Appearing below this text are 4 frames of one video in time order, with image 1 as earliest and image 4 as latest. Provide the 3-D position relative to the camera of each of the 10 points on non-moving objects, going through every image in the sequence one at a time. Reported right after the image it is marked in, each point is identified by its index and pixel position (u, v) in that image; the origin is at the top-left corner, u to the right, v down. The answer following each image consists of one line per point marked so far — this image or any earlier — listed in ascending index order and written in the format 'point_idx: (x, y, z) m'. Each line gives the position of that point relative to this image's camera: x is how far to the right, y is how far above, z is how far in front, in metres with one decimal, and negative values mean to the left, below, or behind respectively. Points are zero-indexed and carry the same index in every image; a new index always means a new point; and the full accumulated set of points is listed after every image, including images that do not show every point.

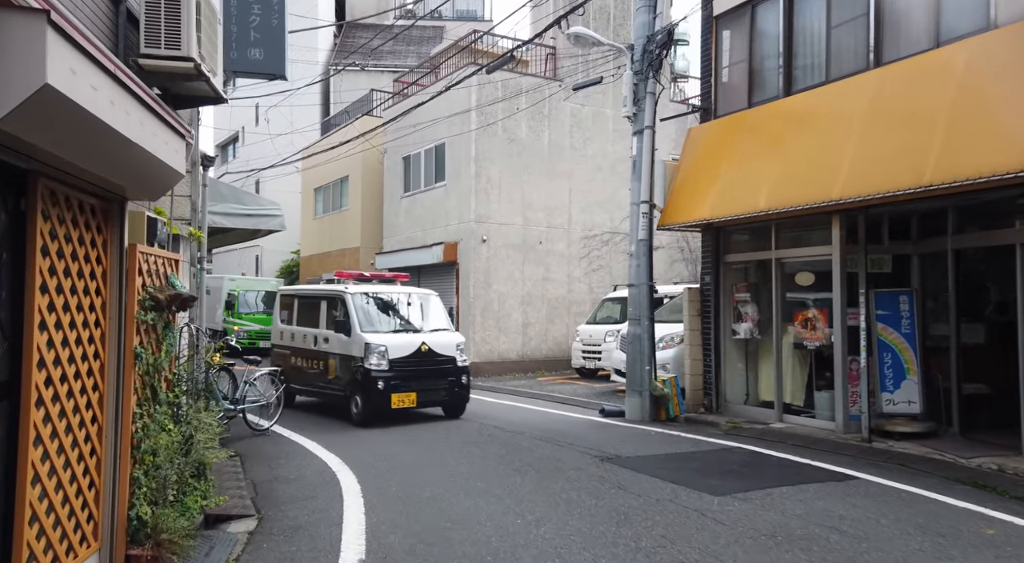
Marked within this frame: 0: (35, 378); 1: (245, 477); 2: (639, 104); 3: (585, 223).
0: (-2.2, -0.4, +3.5) m
1: (-2.5, -1.8, +7.0) m
2: (+1.8, +2.5, +10.6) m
3: (+1.7, +1.4, +18.2) m
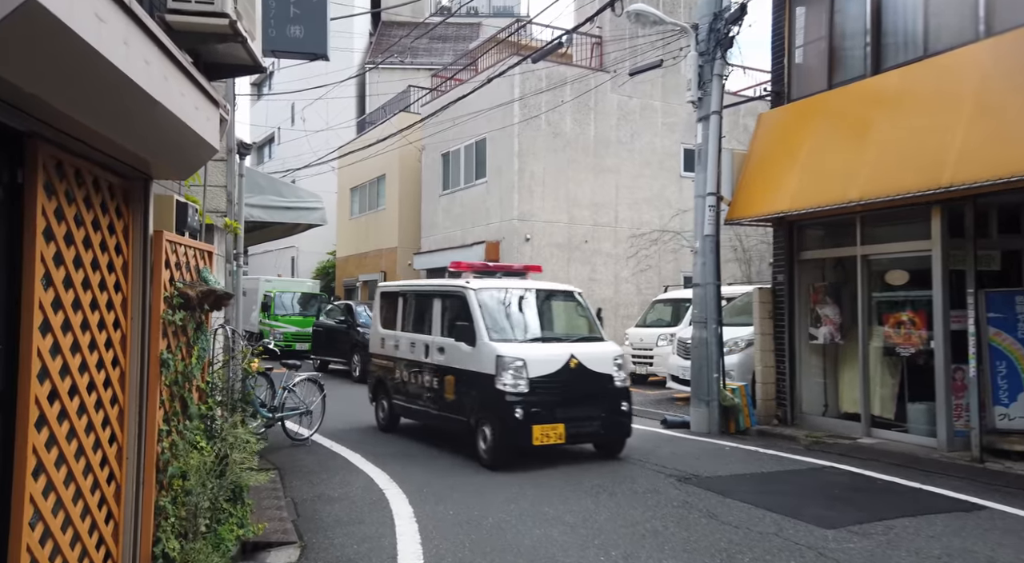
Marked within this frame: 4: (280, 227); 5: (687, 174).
0: (-1.8, -0.4, +2.9) m
1: (-1.9, -1.8, +6.4) m
2: (+2.5, +2.5, +9.8) m
3: (+2.7, +1.4, +17.4) m
4: (-2.9, +0.7, +9.4) m
5: (+4.1, +2.5, +17.9) m
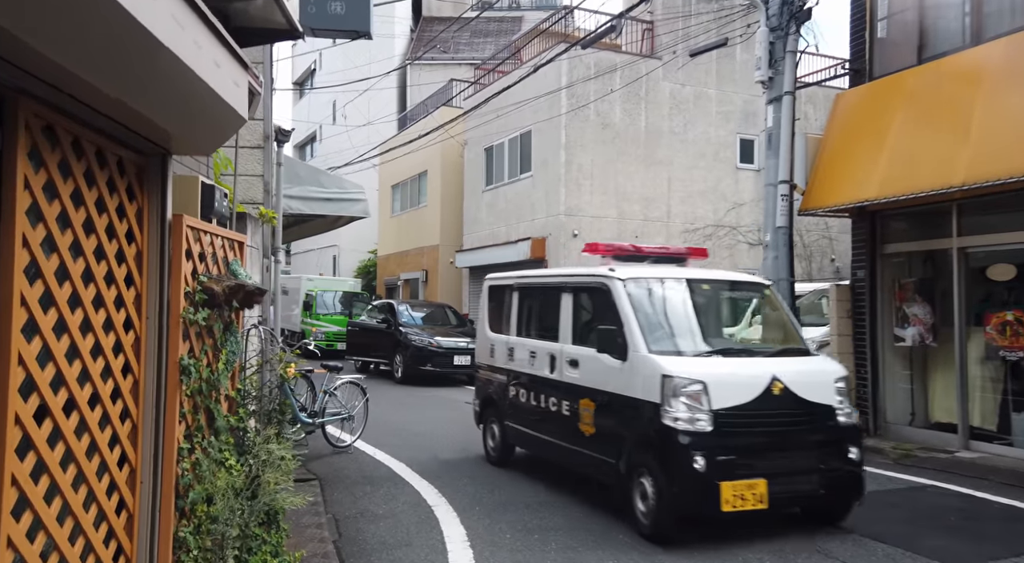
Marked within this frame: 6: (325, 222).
0: (-1.5, -0.4, +2.3) m
1: (-1.4, -1.7, +5.8) m
2: (+3.1, +2.5, +9.0) m
3: (+3.8, +1.4, +16.5) m
4: (-2.2, +0.7, +8.9) m
5: (+5.1, +2.6, +17.1) m
6: (-2.2, +0.7, +8.9) m
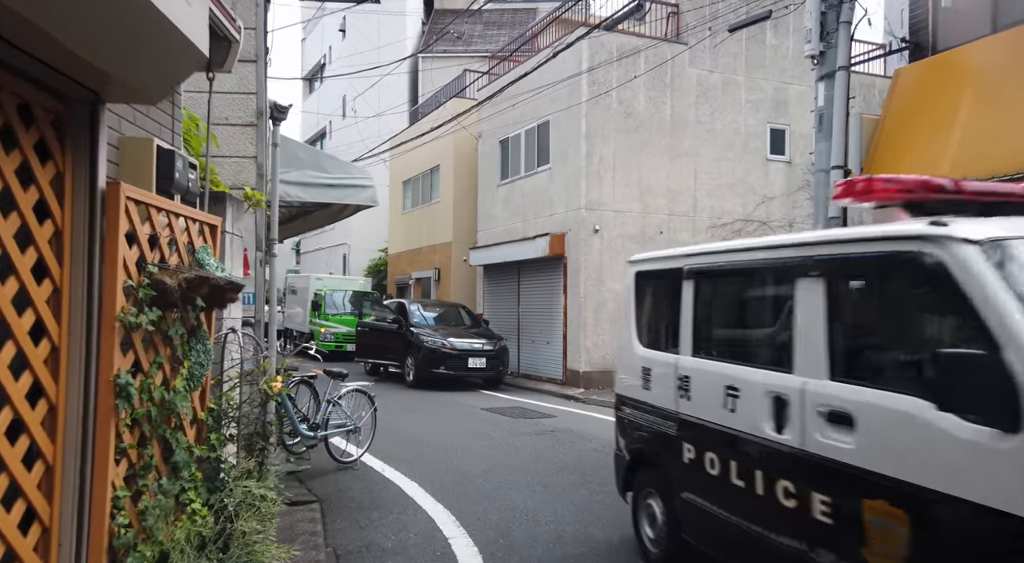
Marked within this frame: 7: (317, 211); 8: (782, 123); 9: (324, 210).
0: (-1.3, -0.4, +1.5) m
1: (-1.2, -1.7, +5.0) m
2: (+3.3, +2.6, +8.1) m
3: (+4.1, +1.5, +15.6) m
4: (-2.0, +0.7, +8.1) m
5: (+5.5, +2.6, +16.1) m
6: (-1.9, +0.7, +8.1) m
7: (-2.1, +0.7, +8.2) m
8: (+5.7, +3.3, +16.2) m
9: (-2.0, +0.7, +8.0) m
